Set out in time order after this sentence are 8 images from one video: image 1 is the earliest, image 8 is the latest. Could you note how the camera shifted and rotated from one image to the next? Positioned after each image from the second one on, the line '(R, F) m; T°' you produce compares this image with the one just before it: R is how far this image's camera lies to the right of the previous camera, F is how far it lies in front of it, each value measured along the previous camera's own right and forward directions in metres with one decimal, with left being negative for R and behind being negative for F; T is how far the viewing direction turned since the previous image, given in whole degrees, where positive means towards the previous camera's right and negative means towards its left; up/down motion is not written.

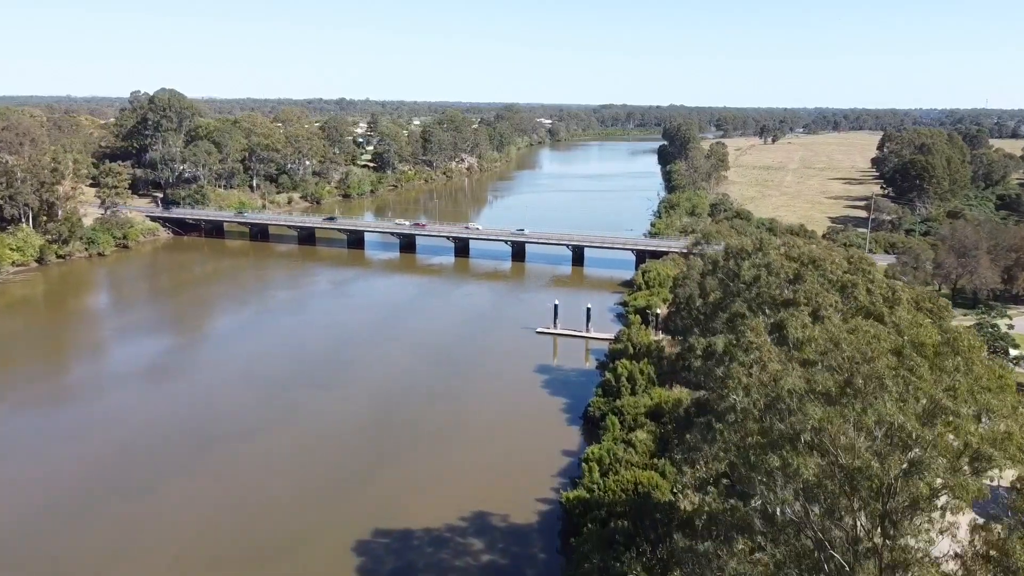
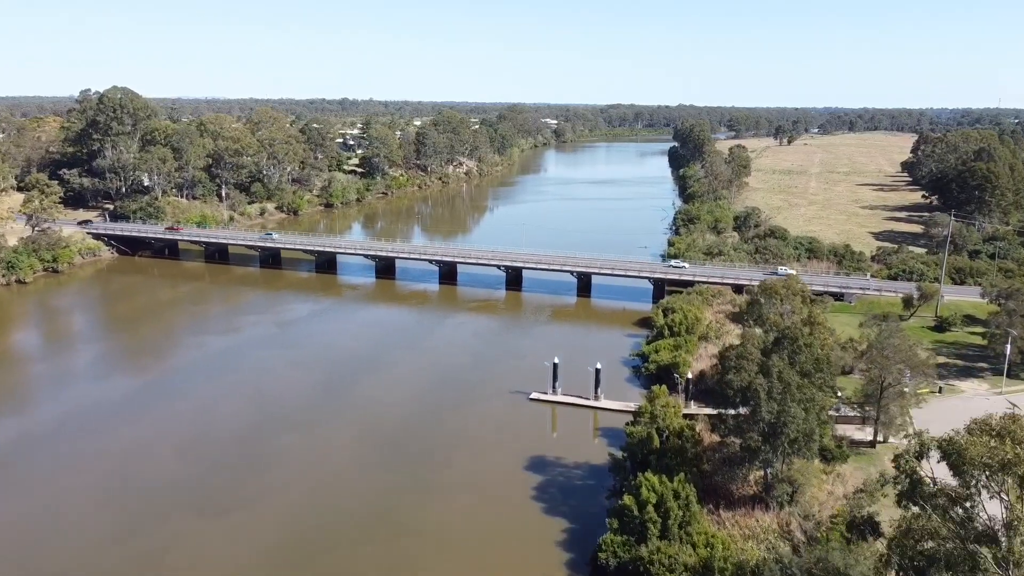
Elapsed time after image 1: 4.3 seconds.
(+0.7, +8.0) m; 0°
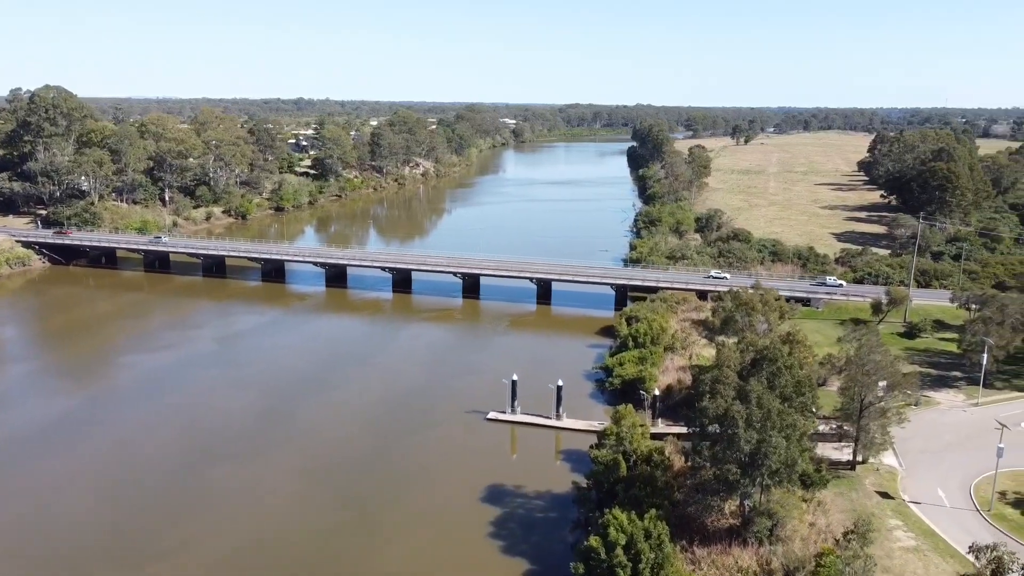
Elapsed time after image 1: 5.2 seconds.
(+0.2, +1.8) m; +3°
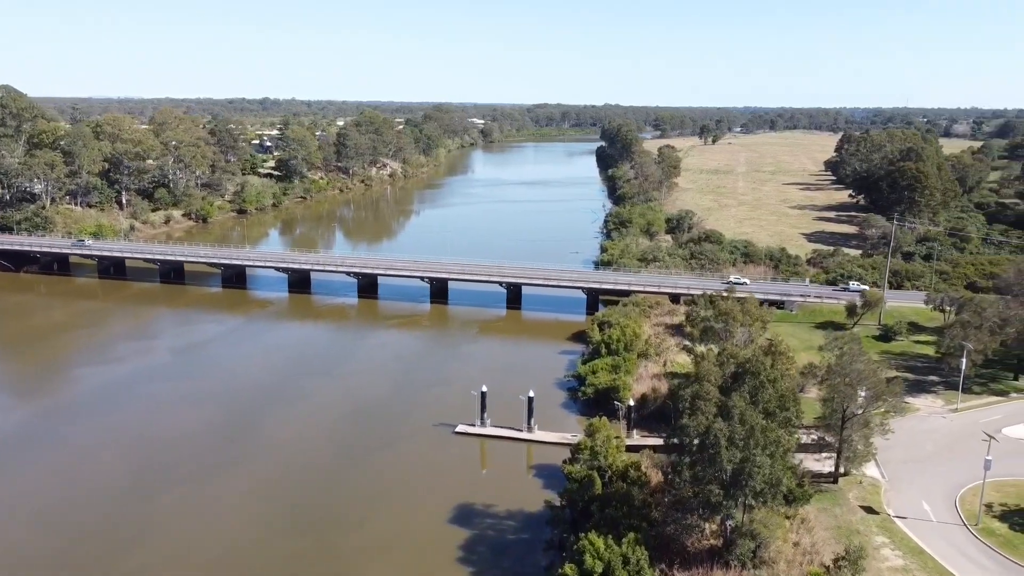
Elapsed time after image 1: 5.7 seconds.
(0.0, +1.0) m; +2°
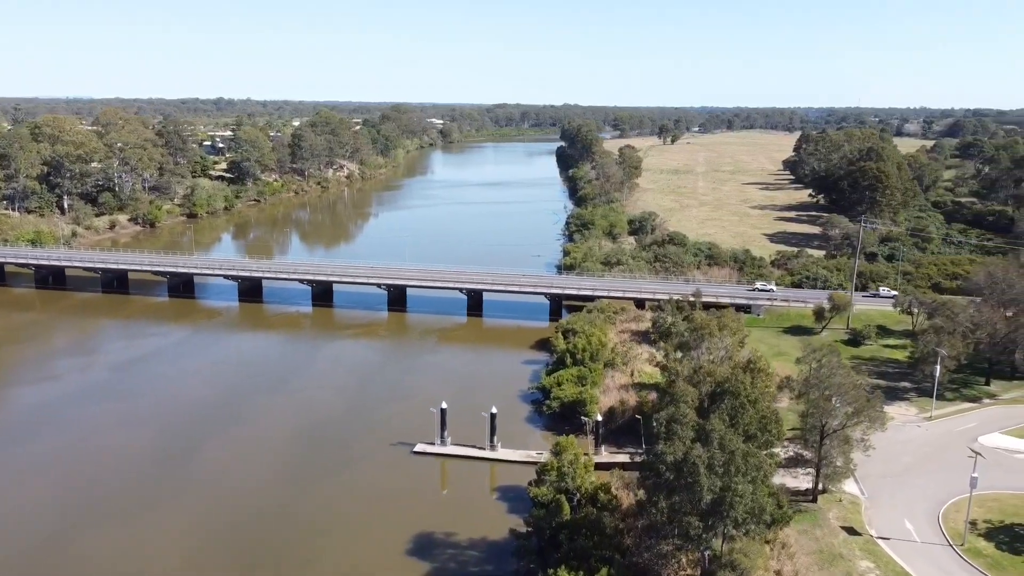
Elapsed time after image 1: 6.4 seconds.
(0.0, +1.3) m; +3°
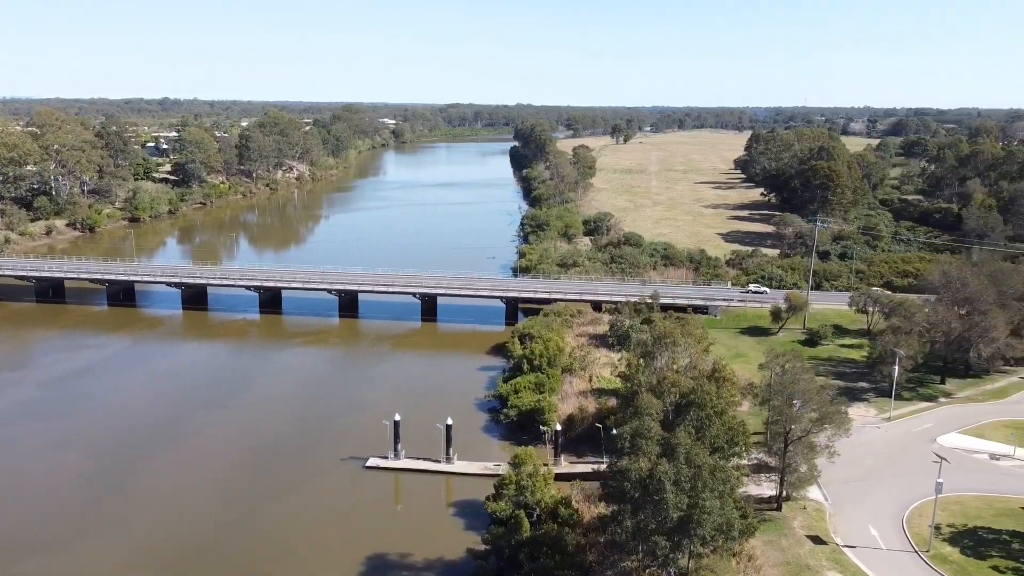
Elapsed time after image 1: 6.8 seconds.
(0.0, +0.8) m; +3°
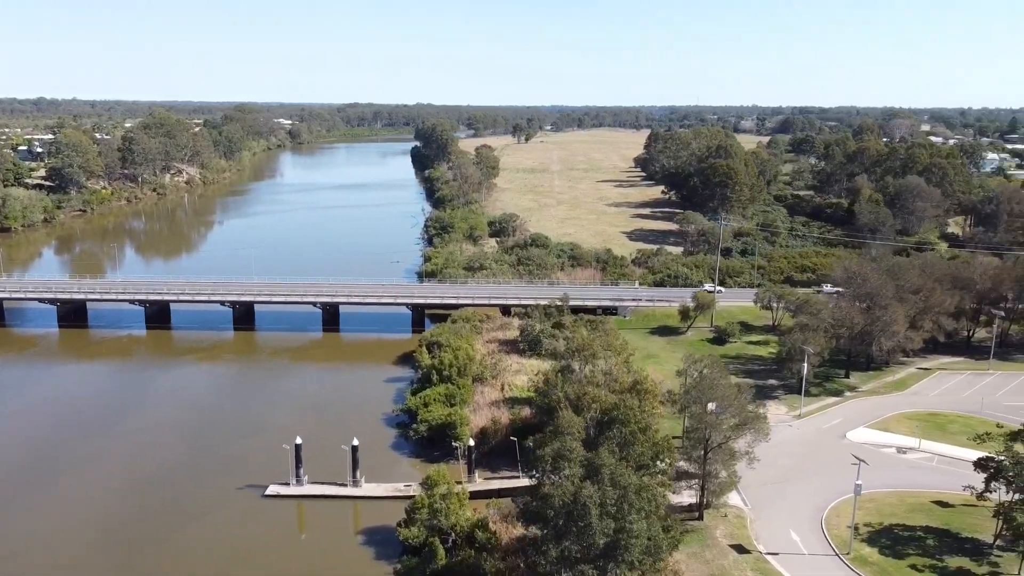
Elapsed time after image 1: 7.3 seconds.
(0.0, +1.0) m; +7°
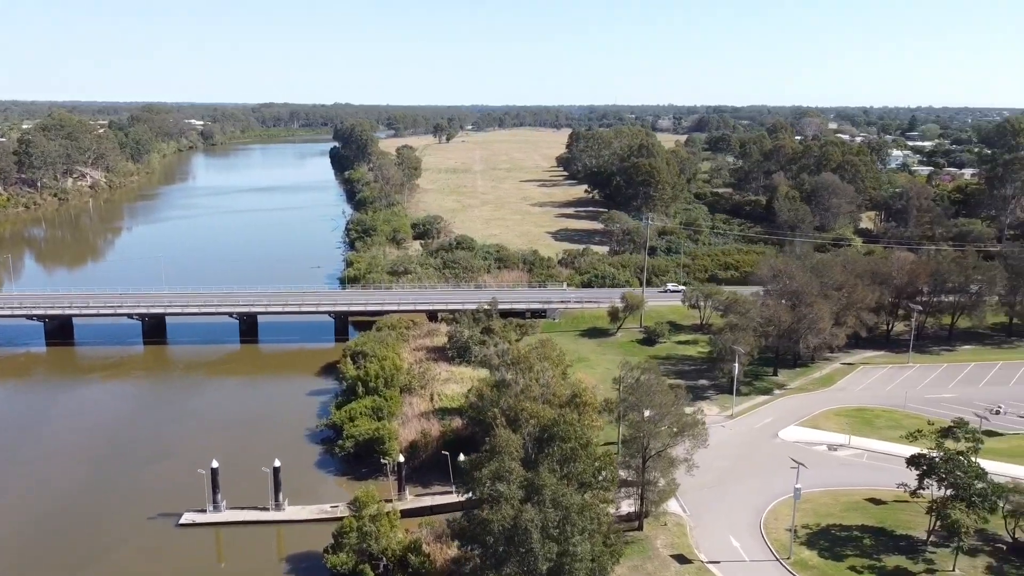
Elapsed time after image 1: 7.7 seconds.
(-0.1, +0.8) m; +5°
